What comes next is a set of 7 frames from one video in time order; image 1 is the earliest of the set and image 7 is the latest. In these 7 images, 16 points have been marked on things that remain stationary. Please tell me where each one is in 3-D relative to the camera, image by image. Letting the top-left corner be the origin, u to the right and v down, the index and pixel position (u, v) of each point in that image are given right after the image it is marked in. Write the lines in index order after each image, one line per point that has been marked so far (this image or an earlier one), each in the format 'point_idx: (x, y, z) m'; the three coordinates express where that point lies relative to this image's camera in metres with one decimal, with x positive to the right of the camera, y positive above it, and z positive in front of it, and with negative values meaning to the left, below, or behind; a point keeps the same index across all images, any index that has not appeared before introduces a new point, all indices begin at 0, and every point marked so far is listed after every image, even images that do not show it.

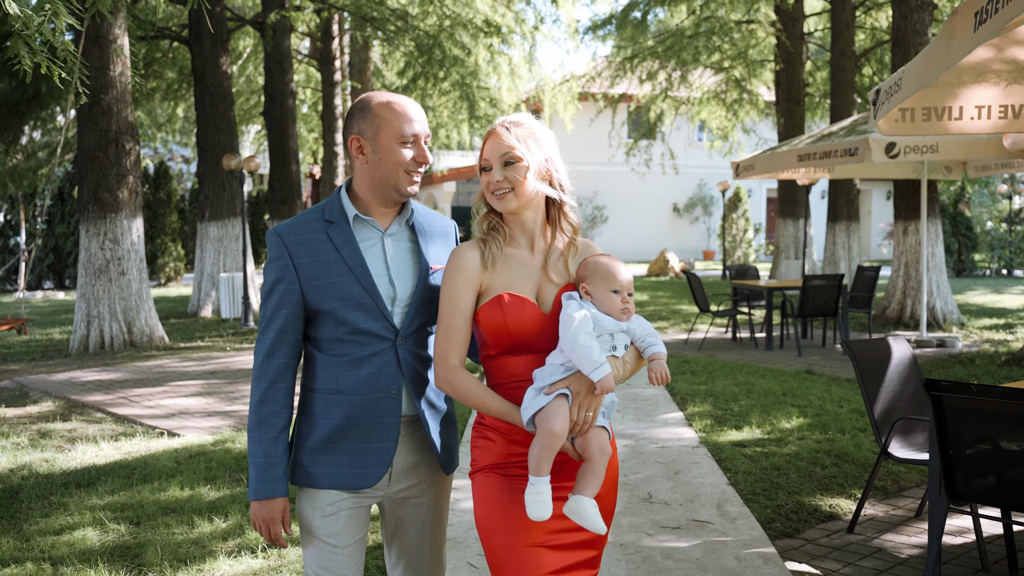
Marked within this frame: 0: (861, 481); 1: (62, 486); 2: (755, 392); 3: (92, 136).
0: (+1.7, -0.9, +5.0) m
1: (-2.2, -1.0, +5.0) m
2: (+1.7, -0.7, +7.4) m
3: (-4.0, +1.4, +9.9) m
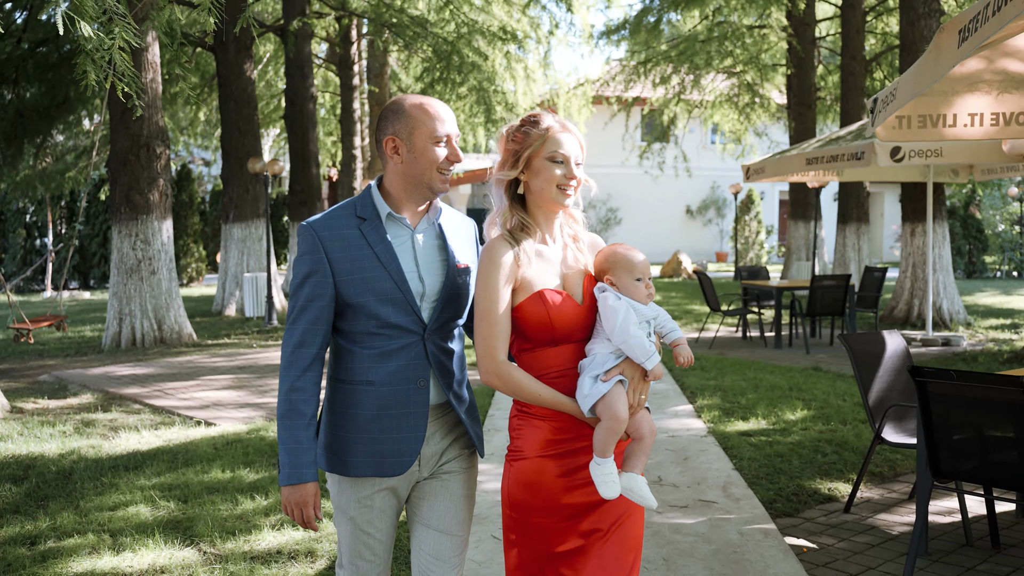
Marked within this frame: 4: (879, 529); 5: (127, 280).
0: (+1.8, -0.9, +5.3) m
1: (-2.1, -0.9, +5.4) m
2: (+1.9, -0.7, +7.7) m
3: (-3.8, +1.5, +10.3) m
4: (+1.6, -1.0, +4.4) m
5: (-3.9, +0.1, +10.5) m
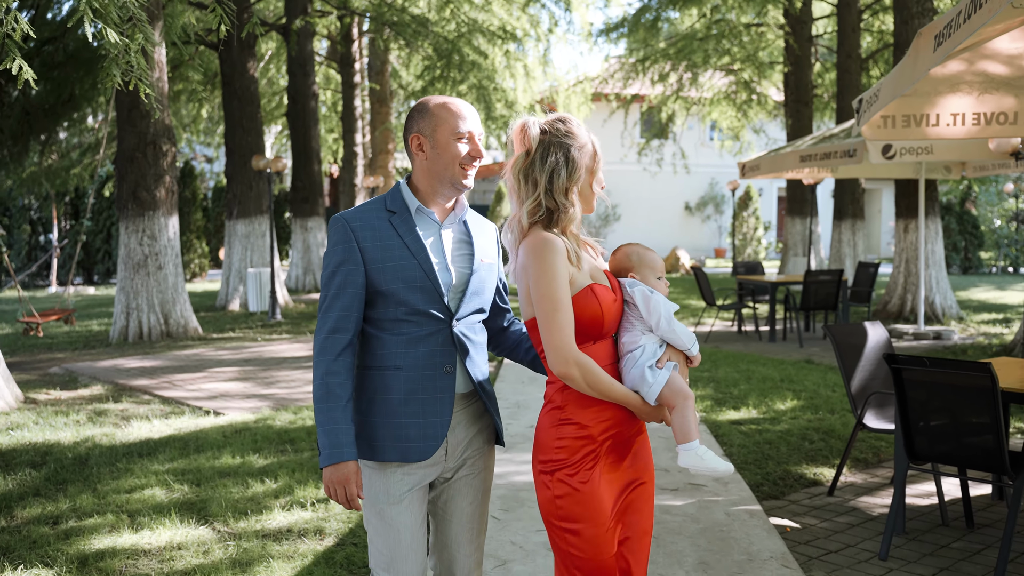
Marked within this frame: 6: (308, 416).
0: (+1.8, -0.9, +5.6) m
1: (-2.1, -0.9, +5.6) m
2: (+1.8, -0.7, +7.9) m
3: (-3.8, +1.5, +10.5) m
4: (+1.5, -1.0, +4.6) m
5: (-3.9, +0.1, +10.7) m
6: (-1.3, -0.8, +6.7) m
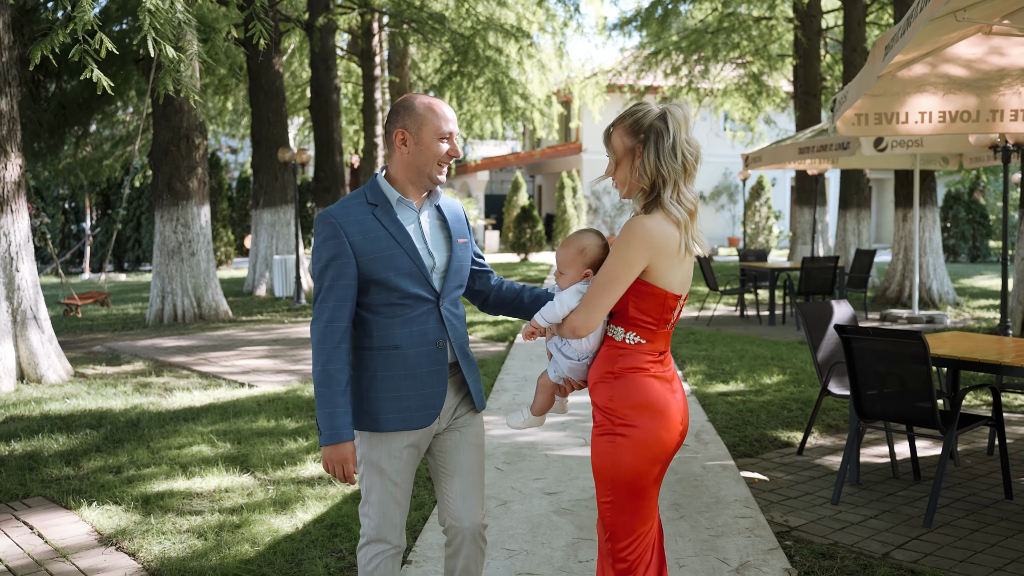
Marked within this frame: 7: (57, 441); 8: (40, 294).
0: (+1.8, -0.8, +6.1) m
1: (-2.1, -0.8, +6.3) m
2: (+1.9, -0.6, +8.5) m
3: (-3.7, +1.7, +11.2) m
4: (+1.6, -0.9, +5.2) m
5: (-3.8, +0.3, +11.4) m
6: (-1.3, -0.7, +7.4) m
7: (-2.5, -0.8, +5.6) m
8: (-3.6, 0.0, +7.9) m
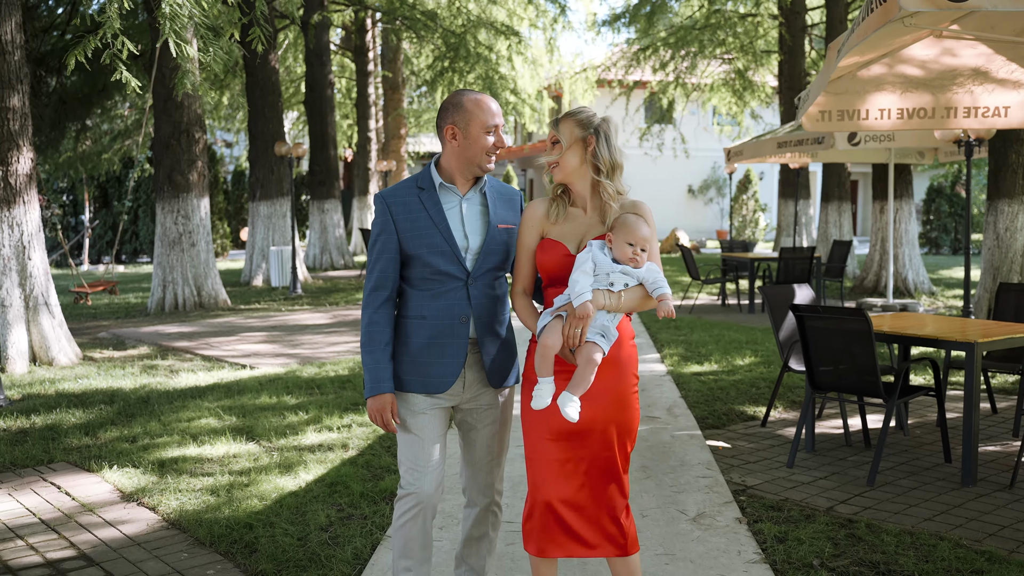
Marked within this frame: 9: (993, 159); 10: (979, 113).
0: (+1.7, -0.7, +6.6) m
1: (-2.2, -0.7, +6.7) m
2: (+1.8, -0.4, +9.0) m
3: (-3.8, +1.8, +11.6) m
4: (+1.5, -0.8, +5.7) m
5: (-3.9, +0.4, +11.8) m
6: (-1.4, -0.6, +7.8) m
7: (-2.6, -0.7, +6.1) m
8: (-3.7, +0.1, +8.3) m
9: (+4.5, +1.2, +9.7) m
10: (+2.9, +1.1, +6.5) m
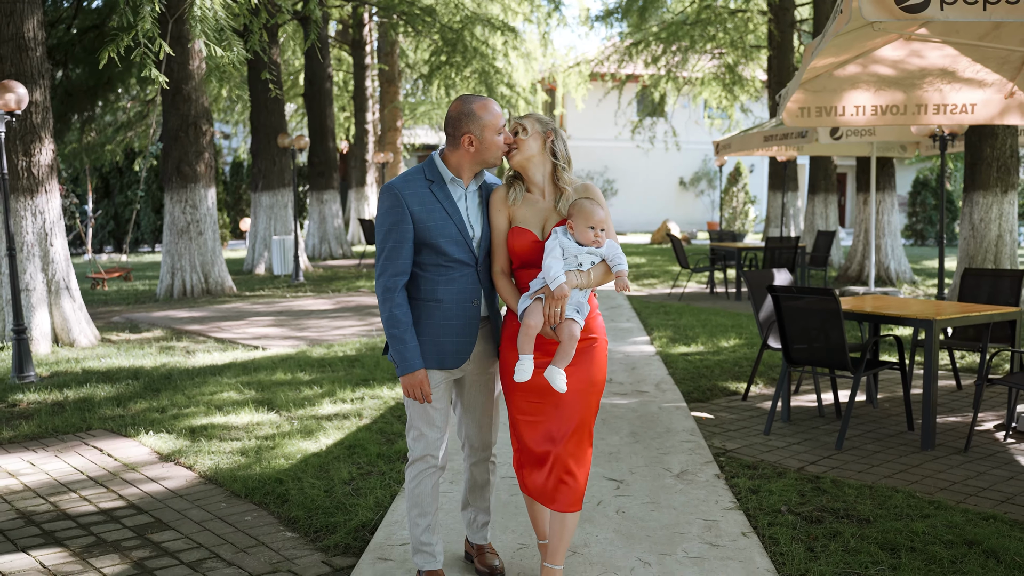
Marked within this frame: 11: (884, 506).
0: (+1.7, -0.6, +7.1) m
1: (-2.2, -0.6, +7.1) m
2: (+1.8, -0.3, +9.4) m
3: (-3.9, +1.9, +12.0) m
4: (+1.5, -0.7, +6.2) m
5: (-3.9, +0.6, +12.2) m
6: (-1.4, -0.5, +8.3) m
7: (-2.6, -0.6, +6.5) m
8: (-3.7, +0.2, +8.8) m
9: (+4.5, +1.3, +10.2) m
10: (+2.9, +1.2, +6.9) m
11: (+1.5, -0.9, +4.1) m
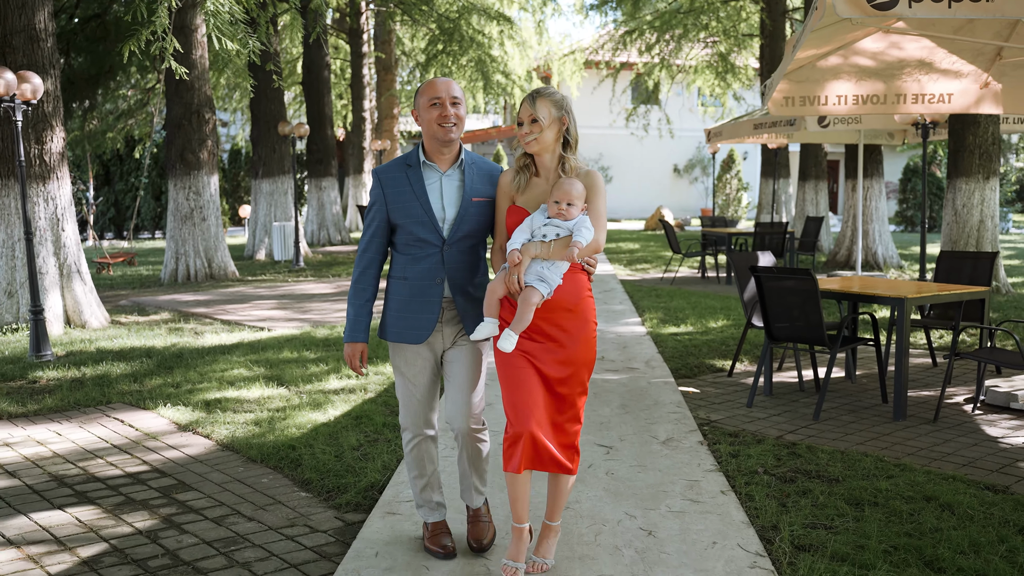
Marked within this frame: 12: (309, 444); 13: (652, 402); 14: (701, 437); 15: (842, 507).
0: (+1.7, -0.5, +7.4) m
1: (-2.2, -0.5, +7.5) m
2: (+1.8, -0.2, +9.8) m
3: (-3.9, +2.1, +12.3) m
4: (+1.5, -0.6, +6.5) m
5: (-4.0, +0.7, +12.5) m
6: (-1.4, -0.3, +8.6) m
7: (-2.6, -0.5, +6.8) m
8: (-3.7, +0.3, +9.1) m
9: (+4.4, +1.5, +10.5) m
10: (+2.9, +1.3, +7.3) m
11: (+1.4, -0.8, +4.4) m
12: (-0.9, -0.7, +4.8) m
13: (+0.8, -0.6, +5.7) m
14: (+0.9, -0.7, +4.9) m
15: (+1.2, -0.8, +3.8) m
